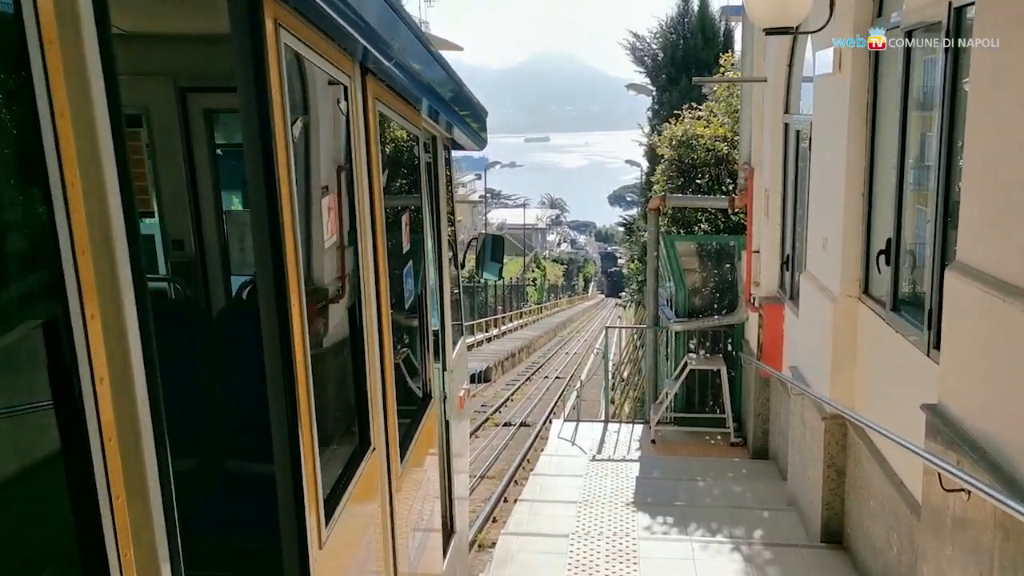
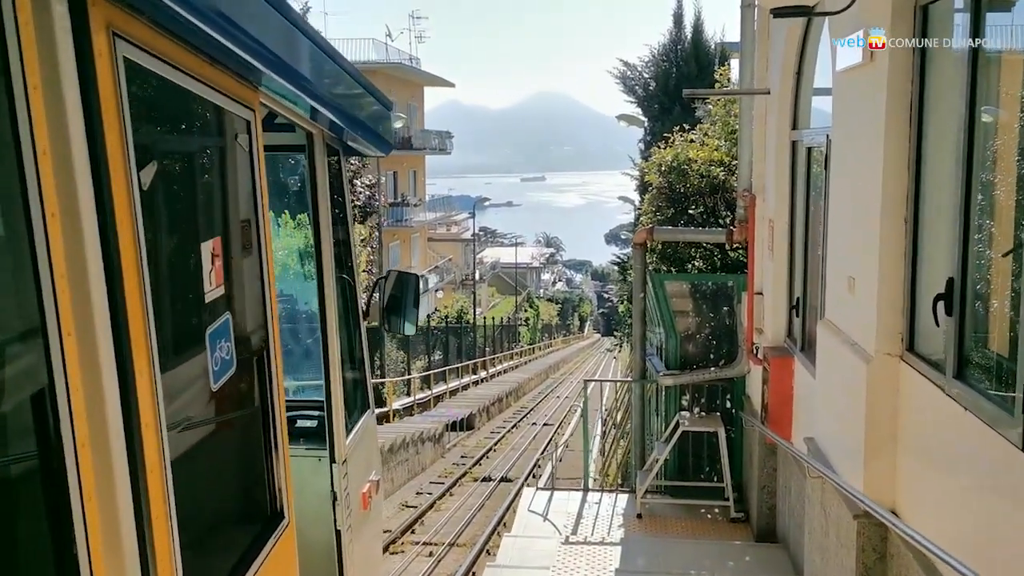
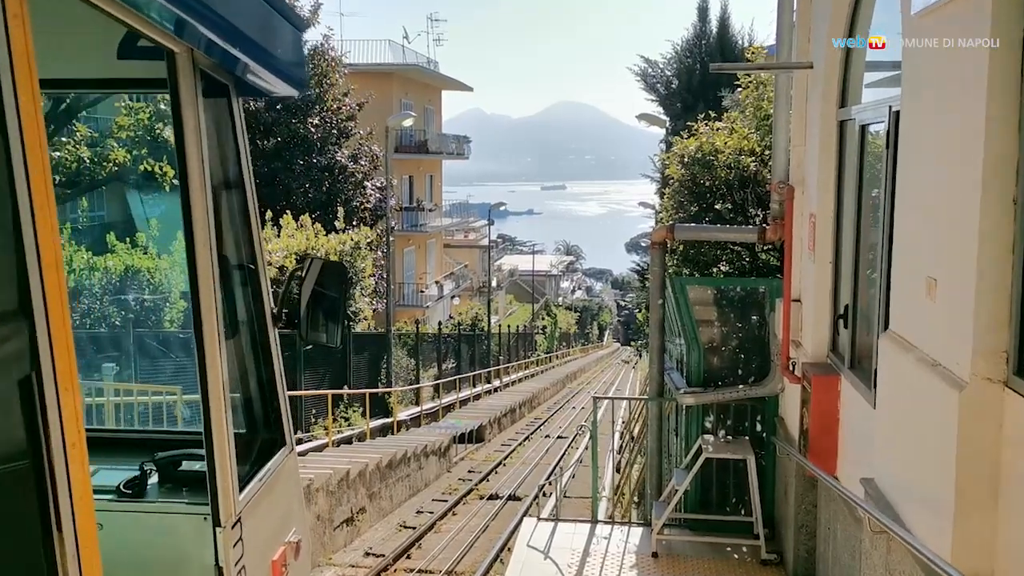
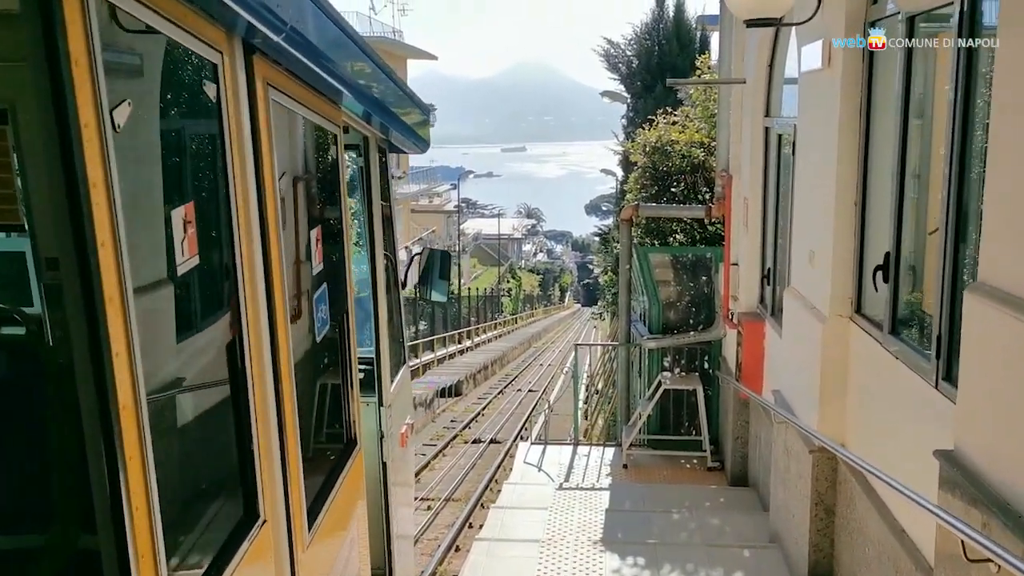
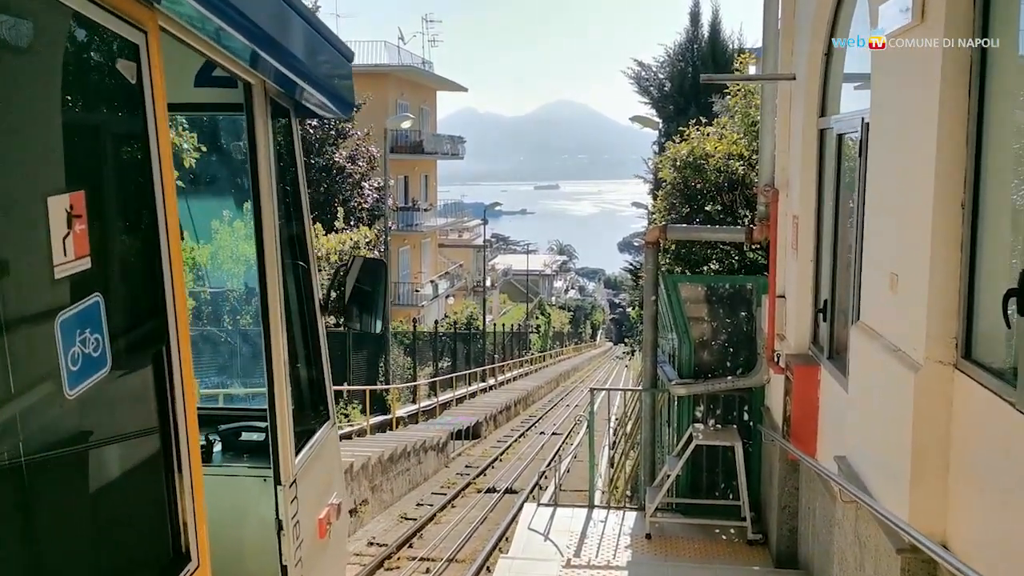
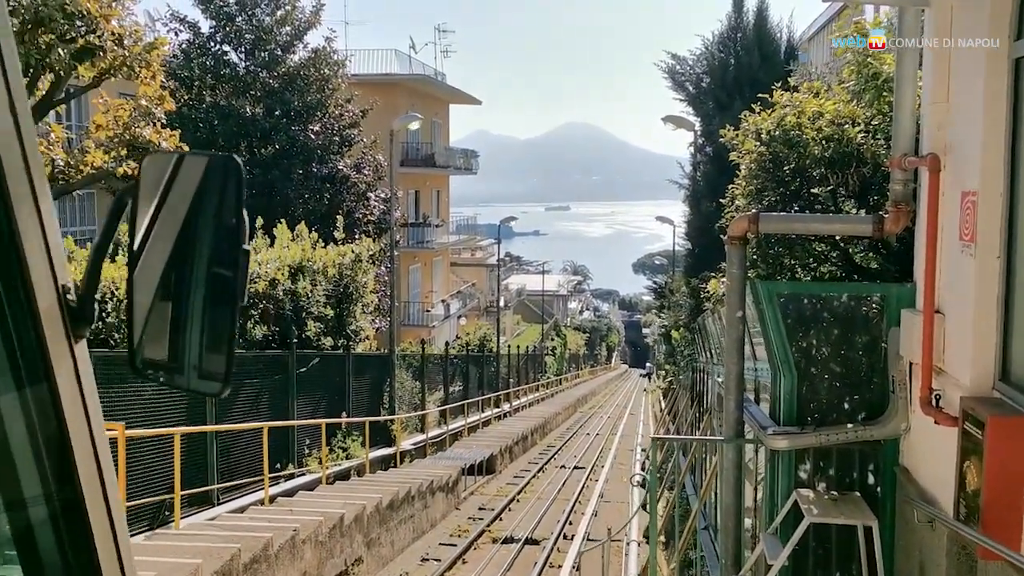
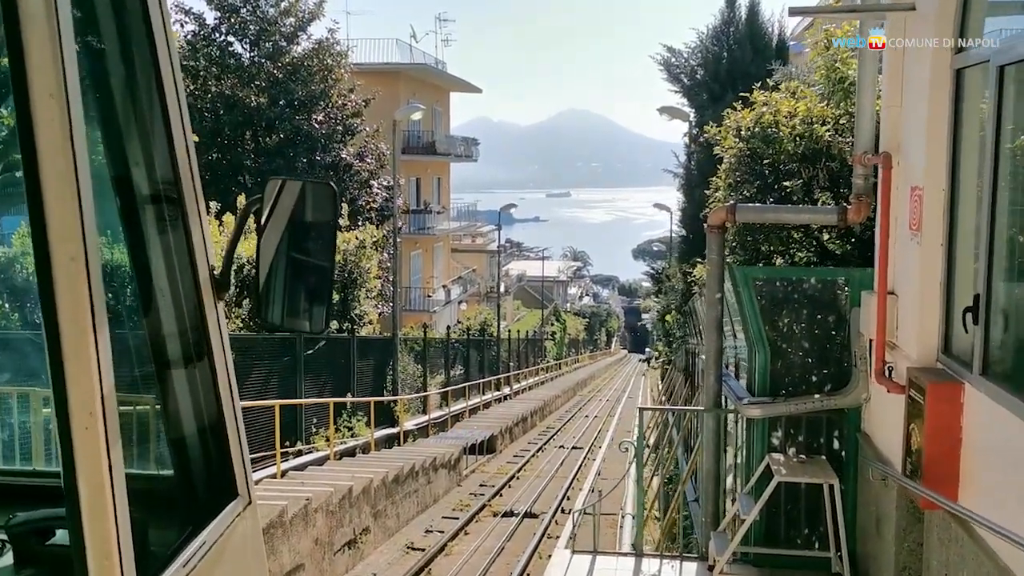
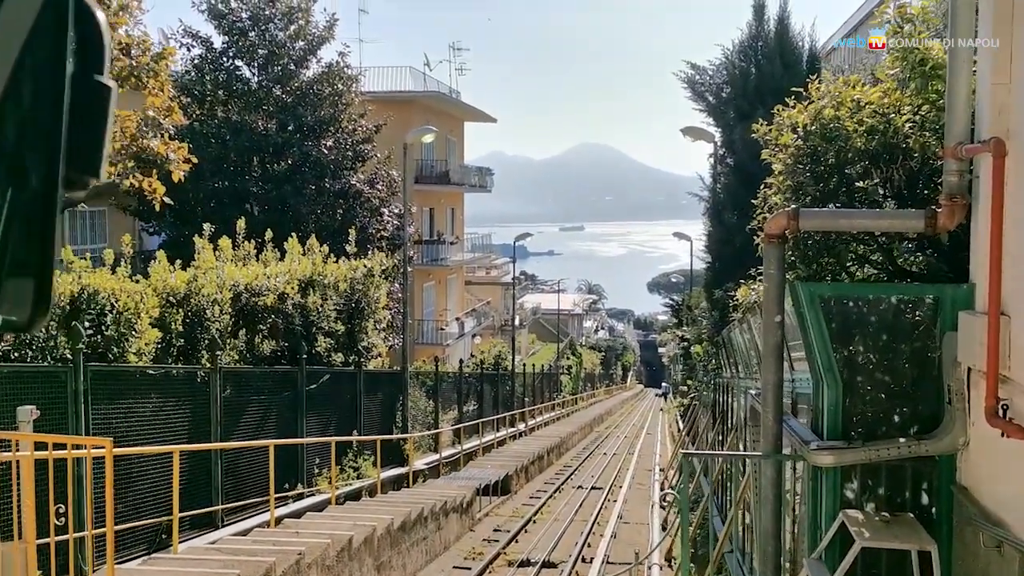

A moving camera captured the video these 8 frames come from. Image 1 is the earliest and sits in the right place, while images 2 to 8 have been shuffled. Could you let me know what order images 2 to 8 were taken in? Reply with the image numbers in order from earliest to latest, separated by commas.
4, 2, 5, 3, 7, 6, 8
